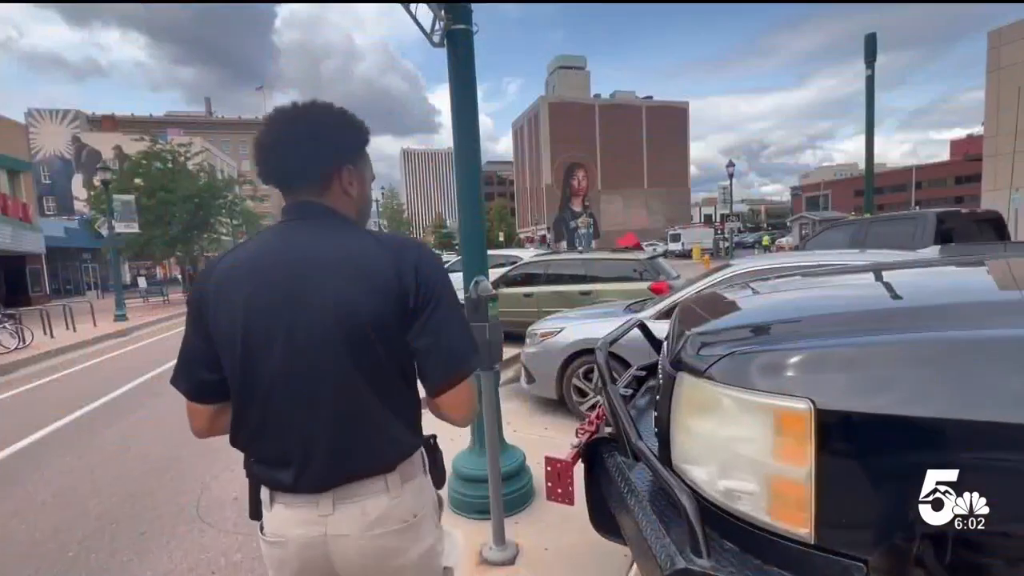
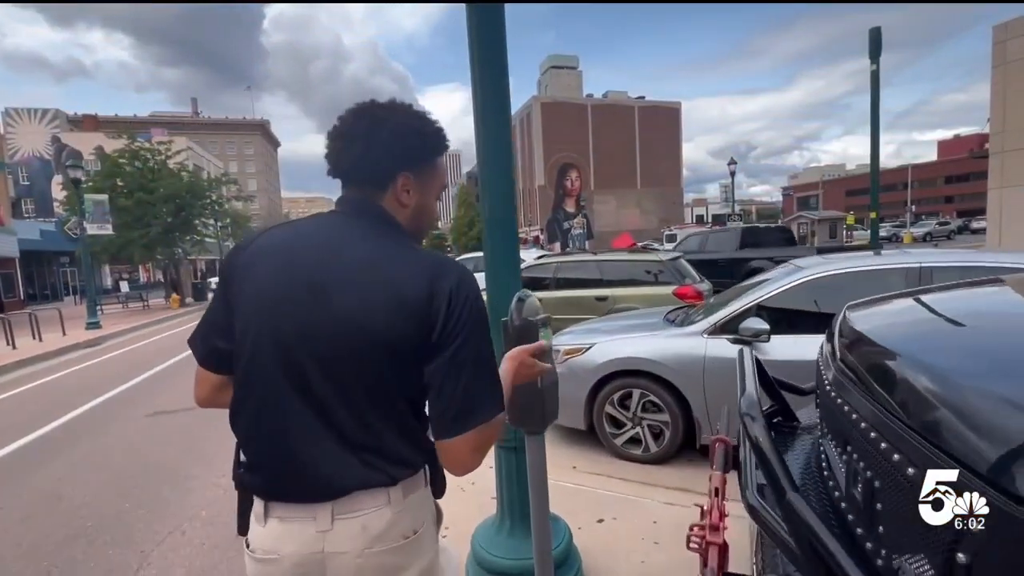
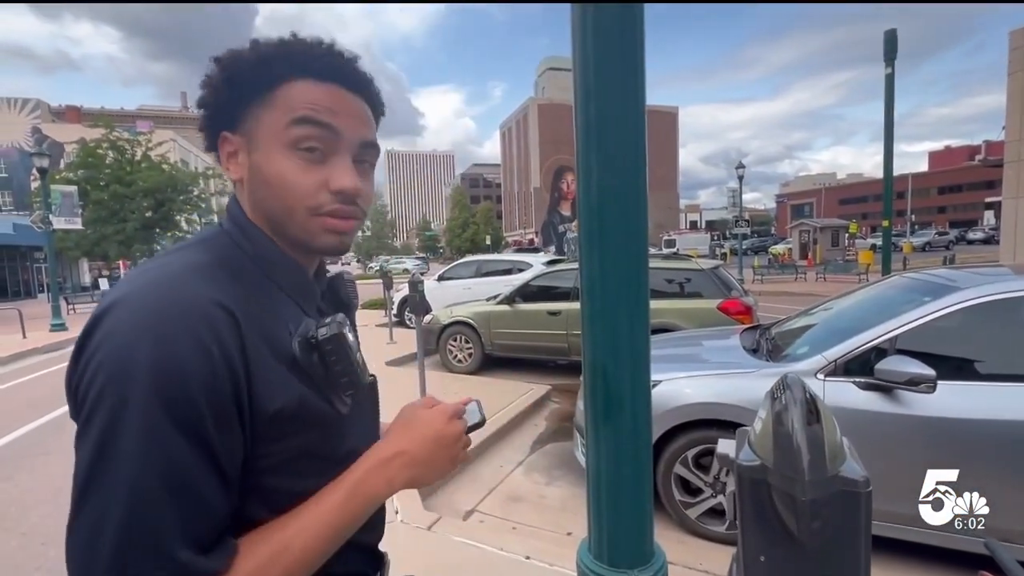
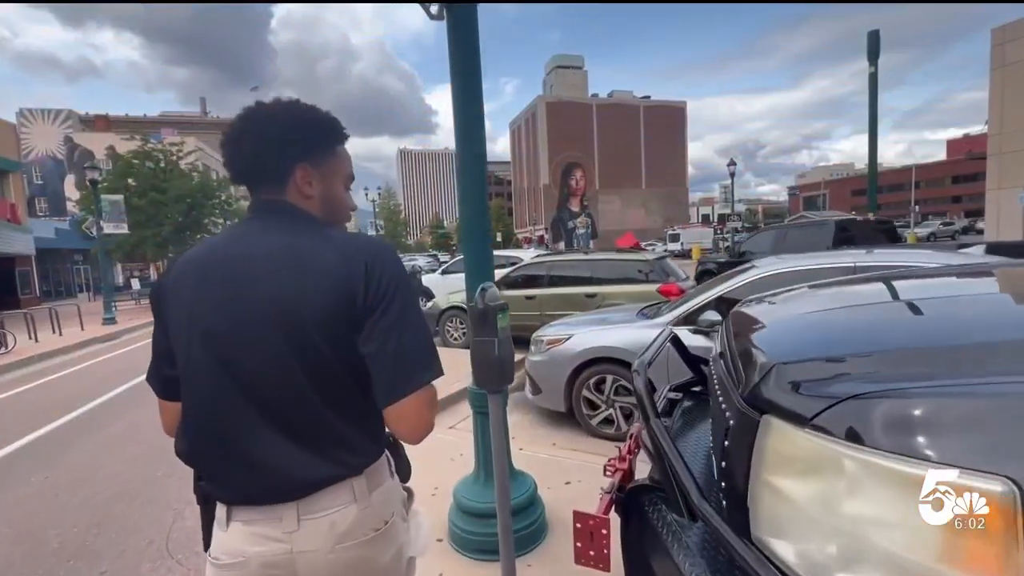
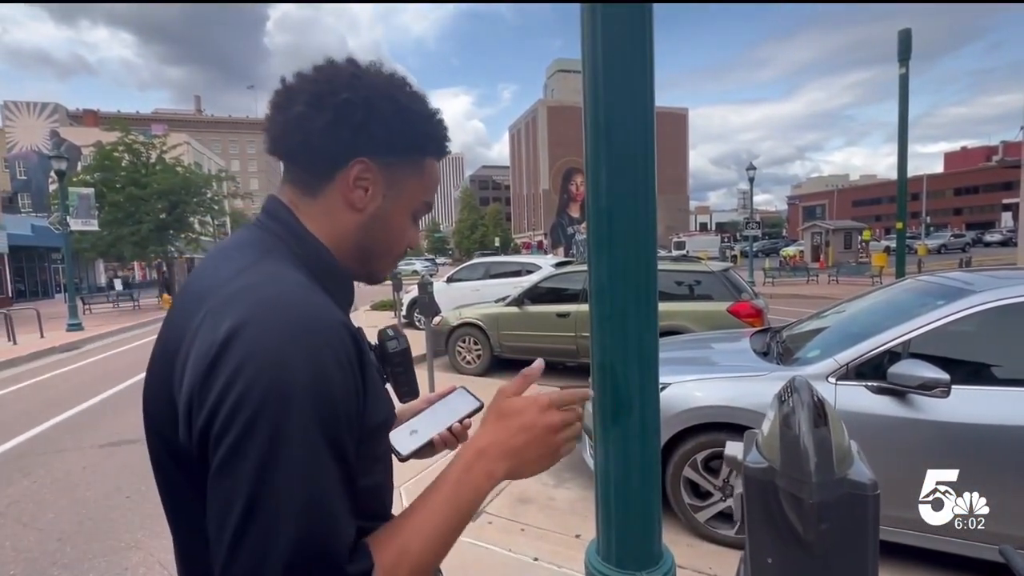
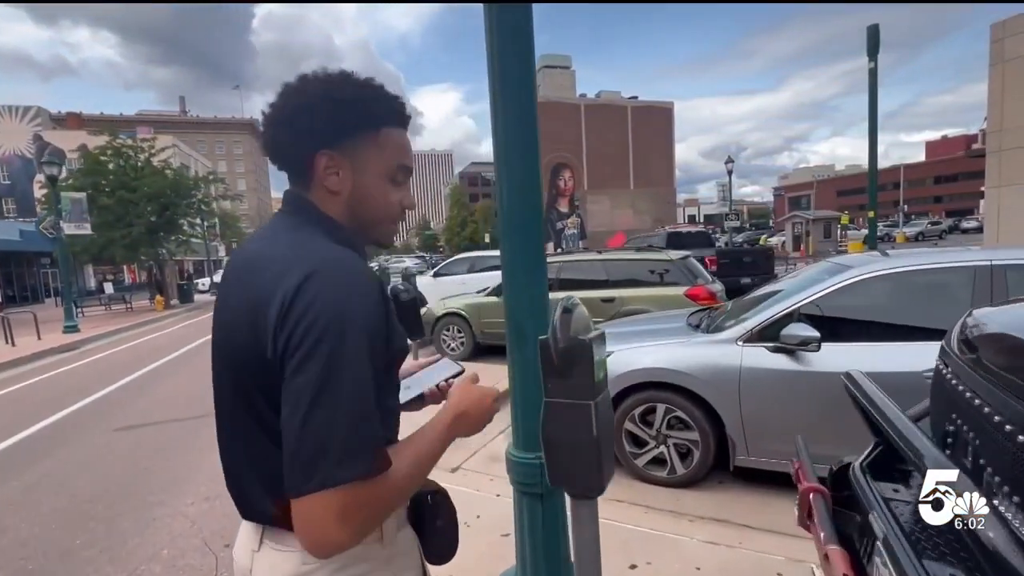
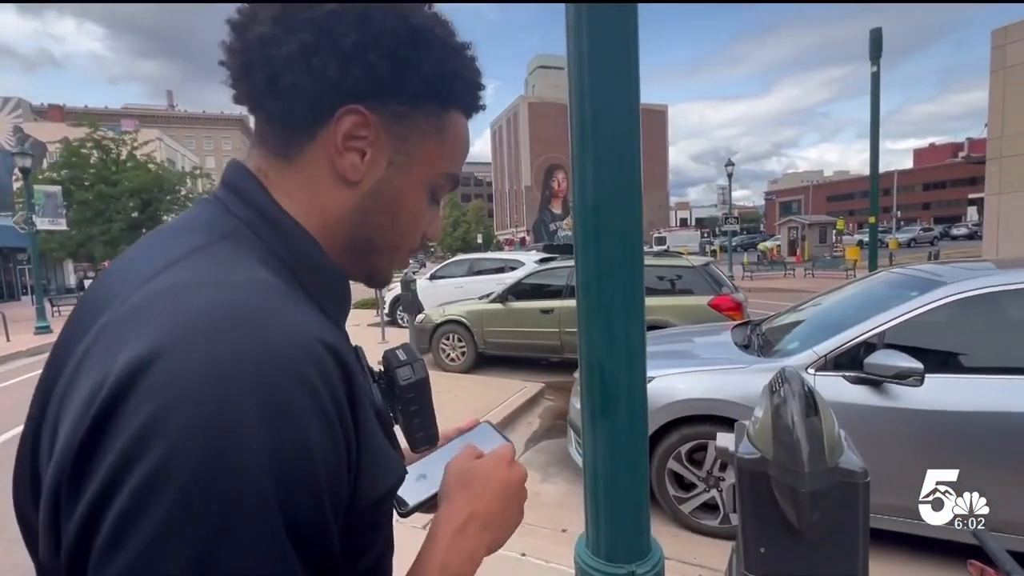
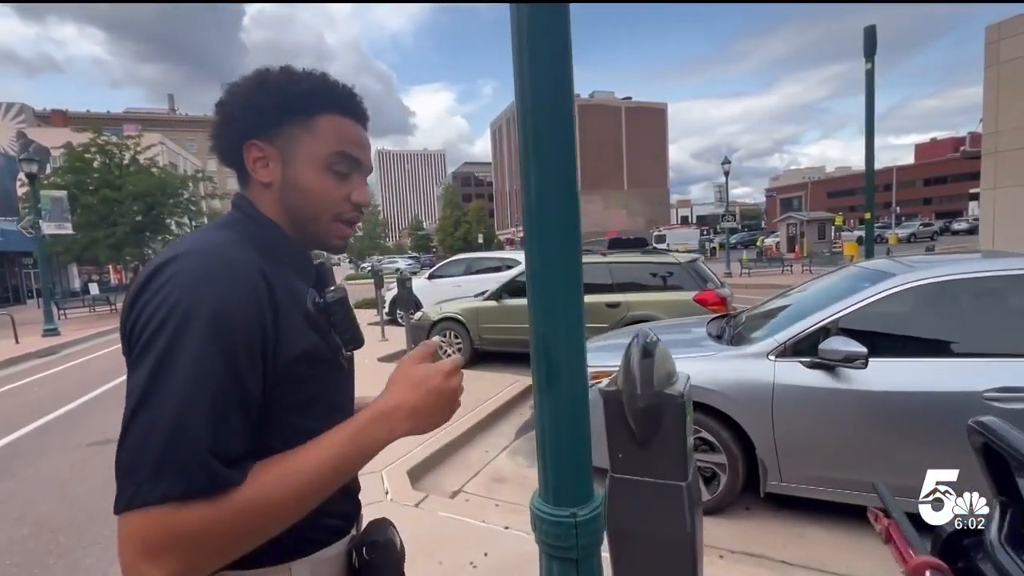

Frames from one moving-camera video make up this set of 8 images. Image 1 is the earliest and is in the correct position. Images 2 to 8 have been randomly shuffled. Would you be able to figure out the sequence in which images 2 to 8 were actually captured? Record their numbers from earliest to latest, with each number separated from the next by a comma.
4, 2, 6, 8, 7, 3, 5
